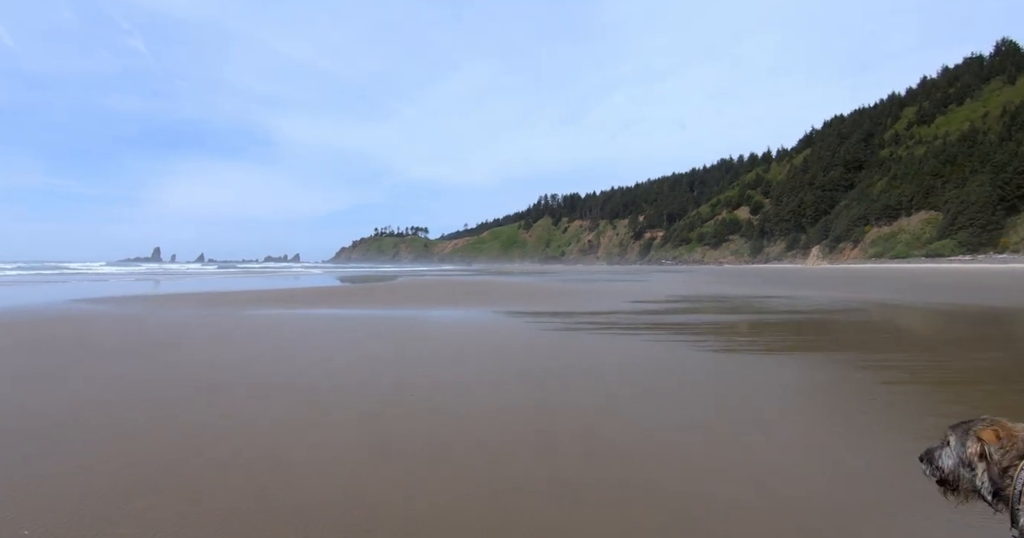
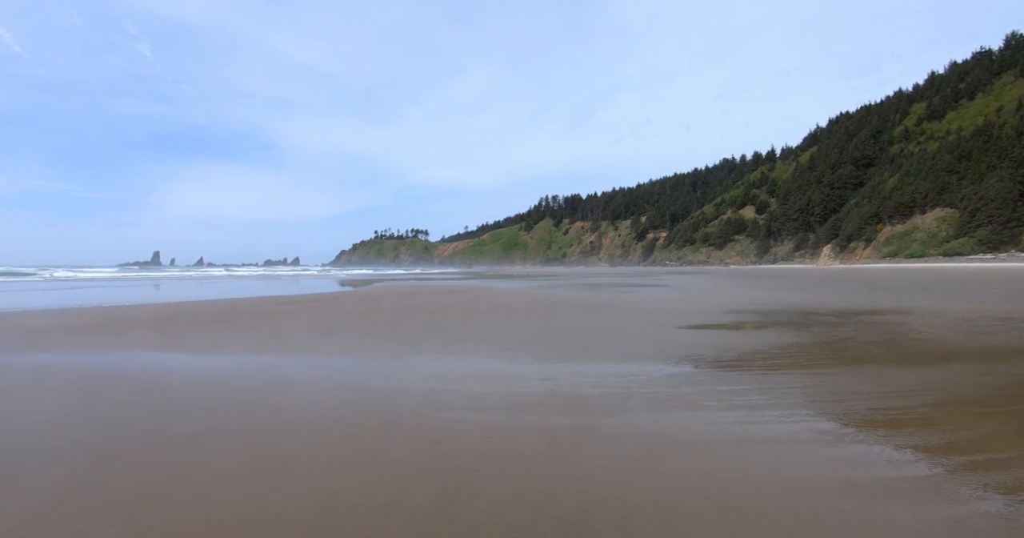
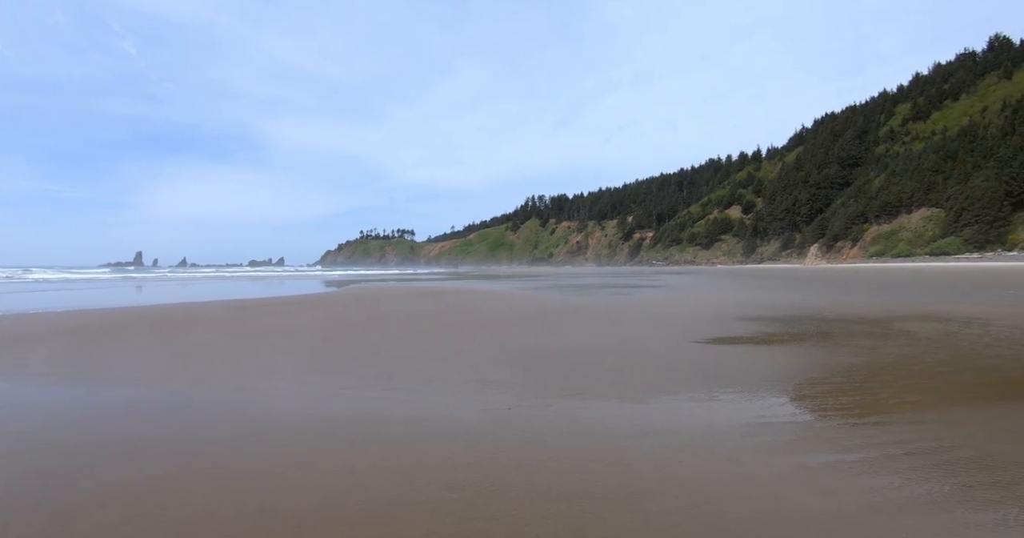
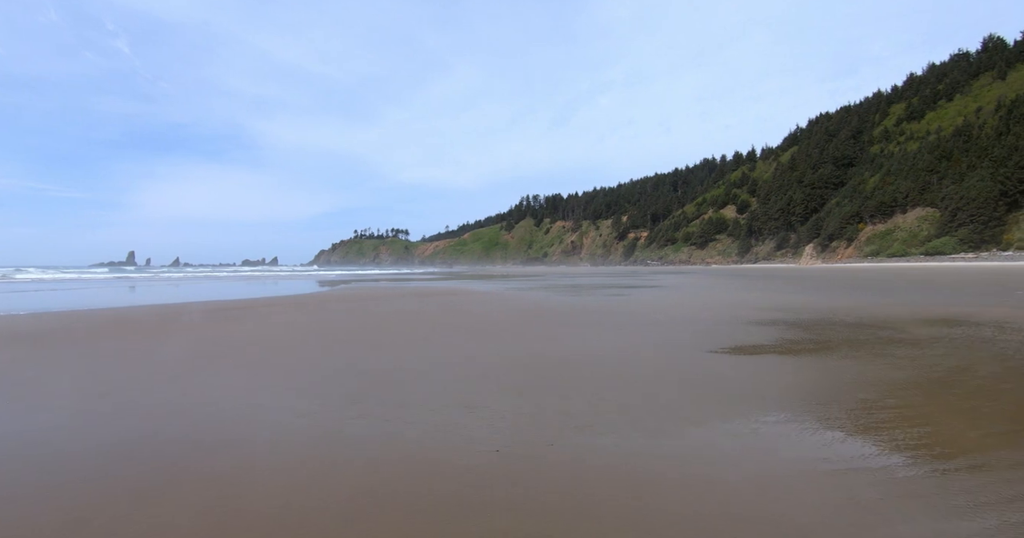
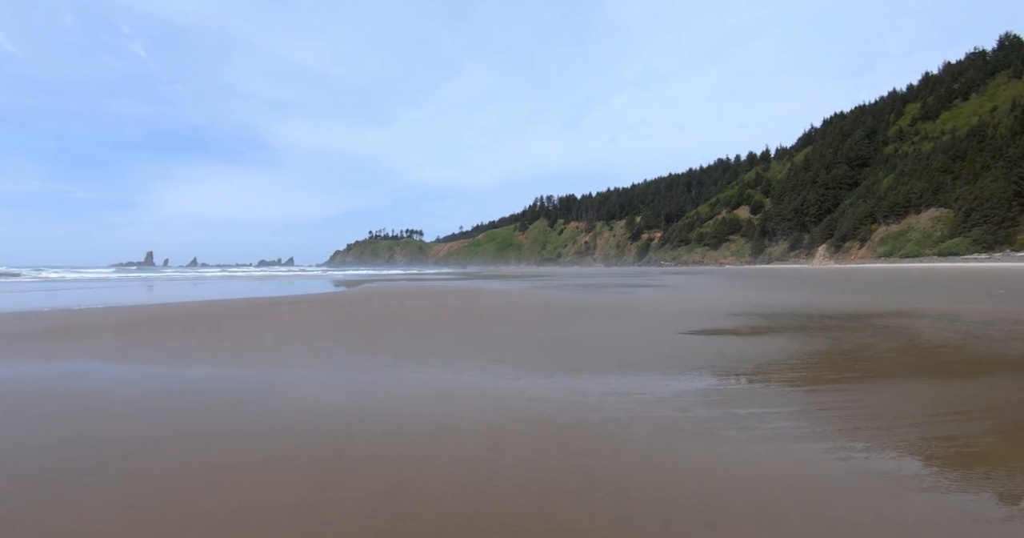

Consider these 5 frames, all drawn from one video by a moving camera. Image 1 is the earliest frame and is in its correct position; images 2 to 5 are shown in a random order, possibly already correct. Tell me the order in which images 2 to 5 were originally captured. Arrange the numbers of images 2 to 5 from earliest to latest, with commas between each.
2, 5, 3, 4
